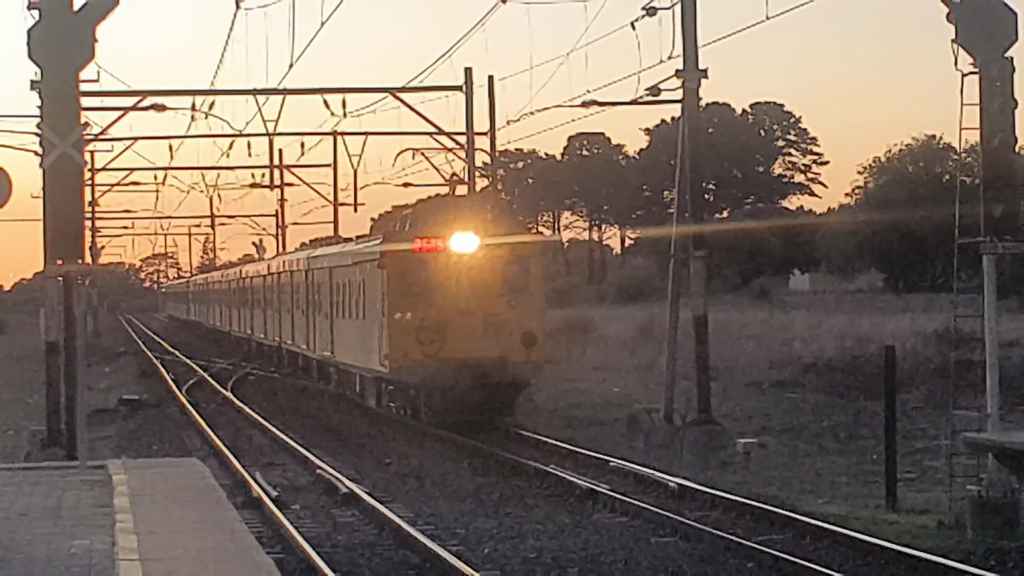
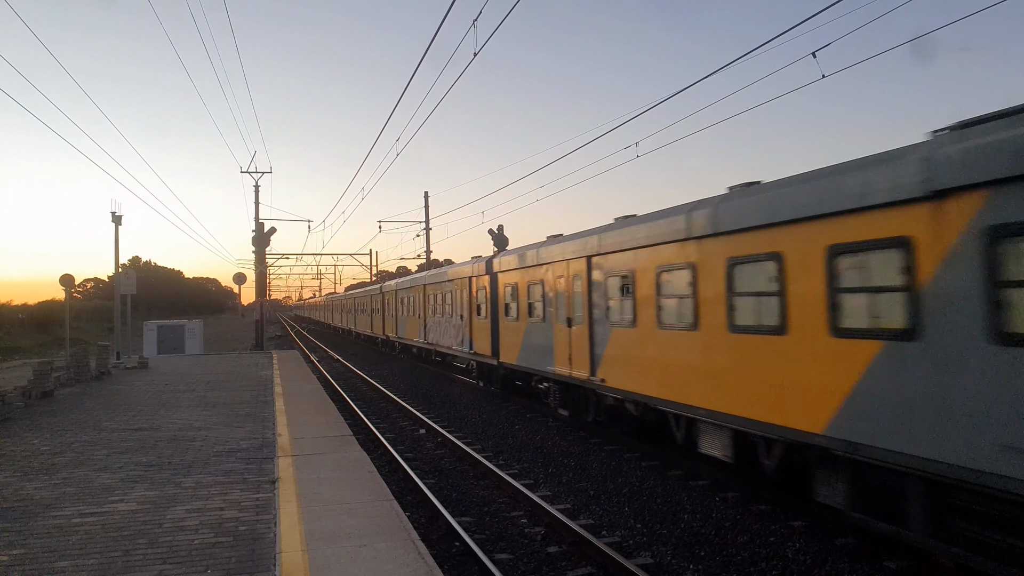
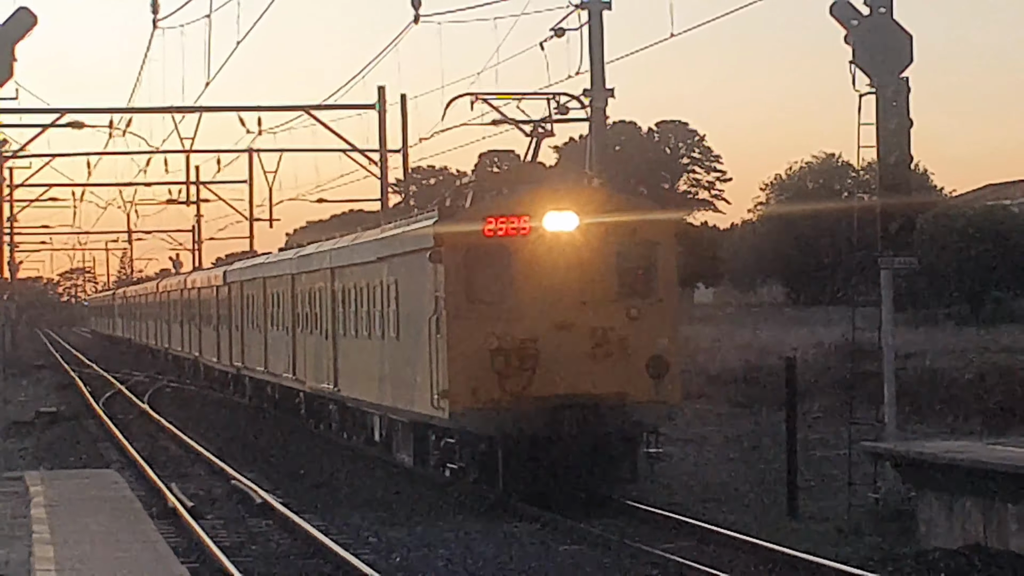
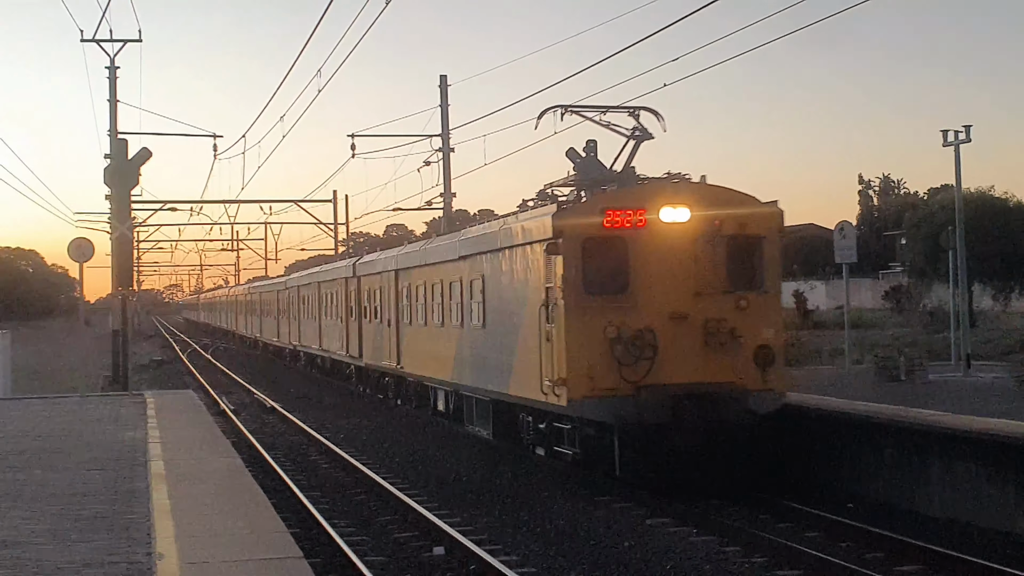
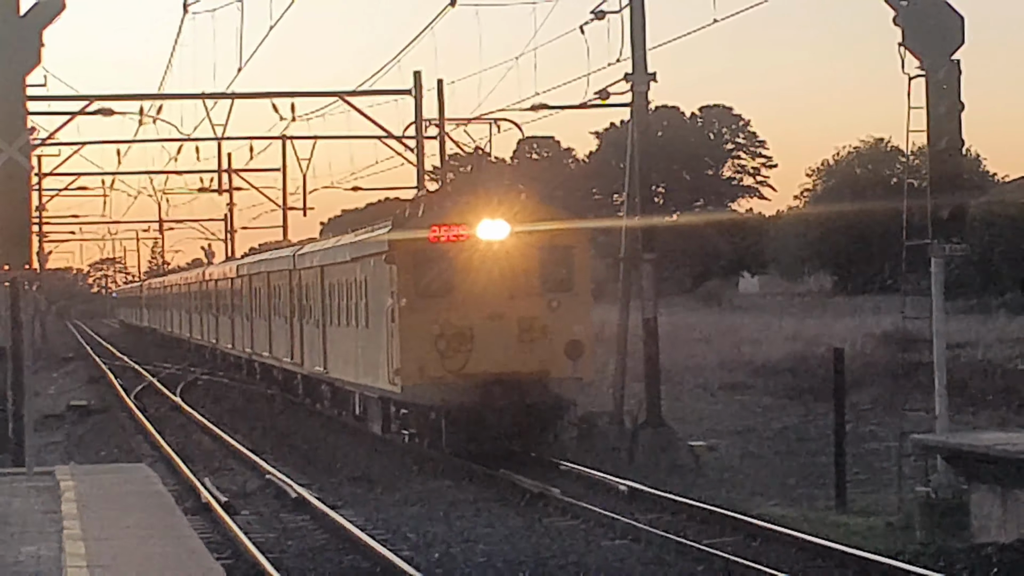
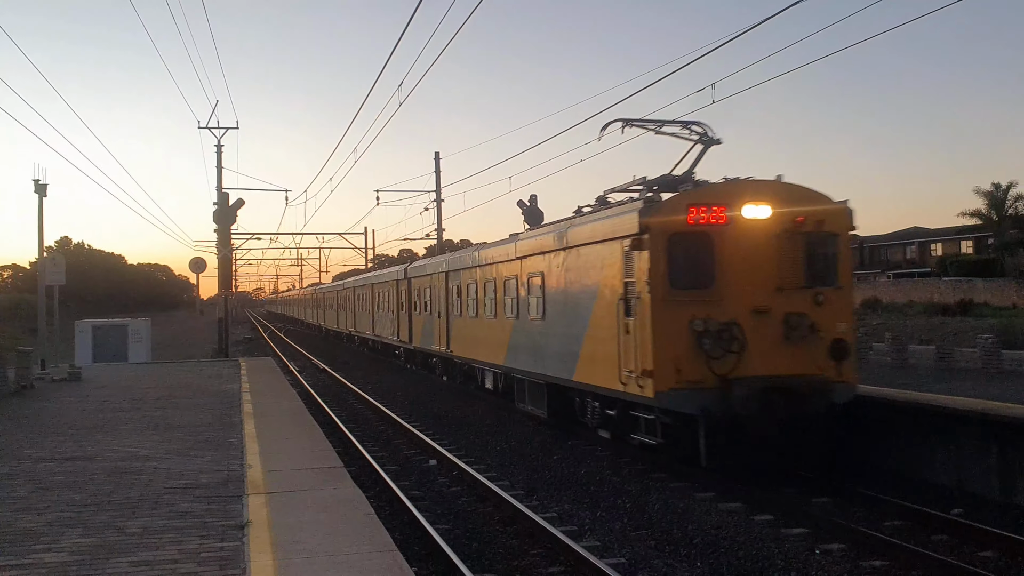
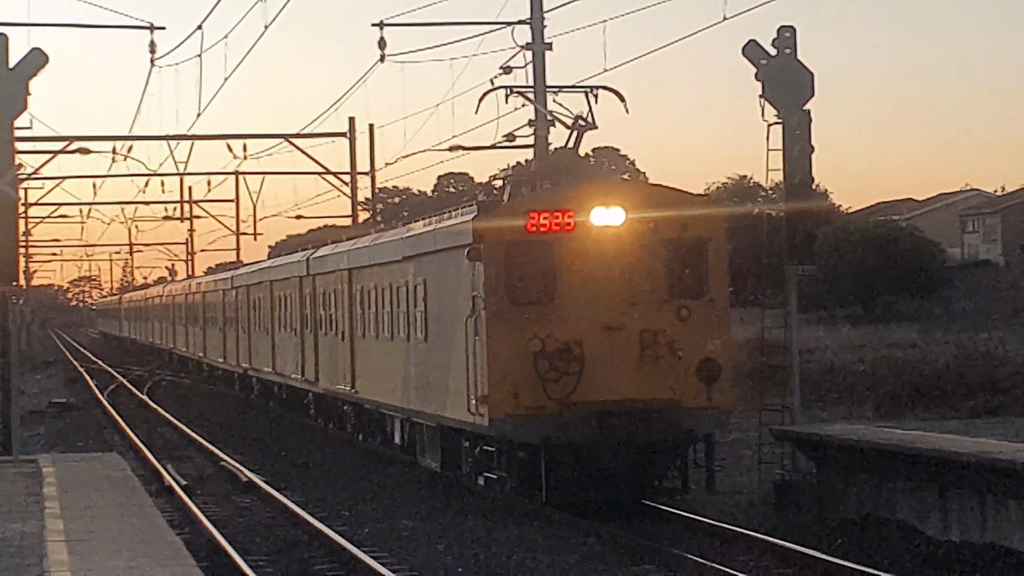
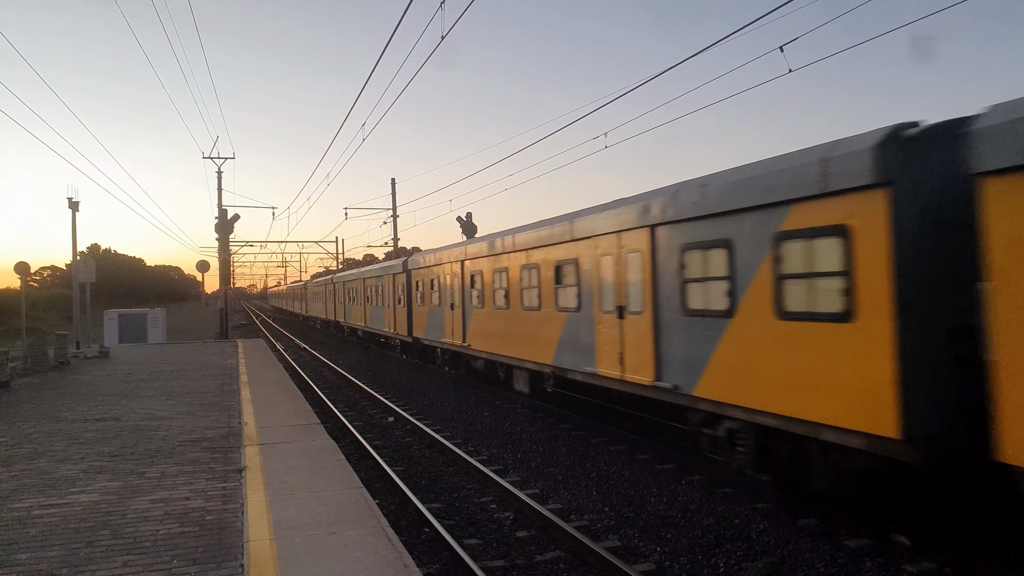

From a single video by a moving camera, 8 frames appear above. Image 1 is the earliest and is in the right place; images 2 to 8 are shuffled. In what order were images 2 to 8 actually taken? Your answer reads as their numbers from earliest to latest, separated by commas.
5, 3, 7, 4, 6, 2, 8
